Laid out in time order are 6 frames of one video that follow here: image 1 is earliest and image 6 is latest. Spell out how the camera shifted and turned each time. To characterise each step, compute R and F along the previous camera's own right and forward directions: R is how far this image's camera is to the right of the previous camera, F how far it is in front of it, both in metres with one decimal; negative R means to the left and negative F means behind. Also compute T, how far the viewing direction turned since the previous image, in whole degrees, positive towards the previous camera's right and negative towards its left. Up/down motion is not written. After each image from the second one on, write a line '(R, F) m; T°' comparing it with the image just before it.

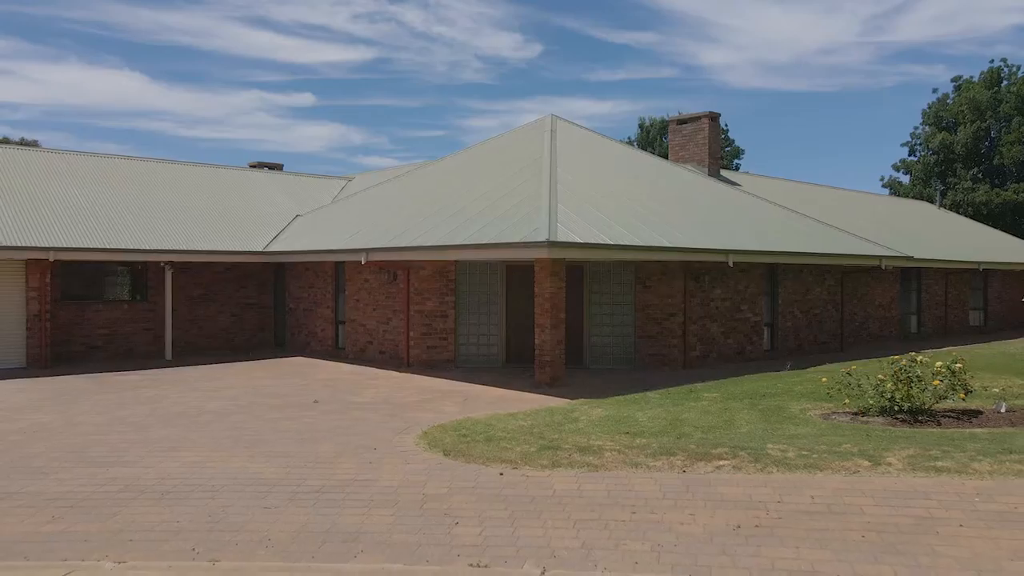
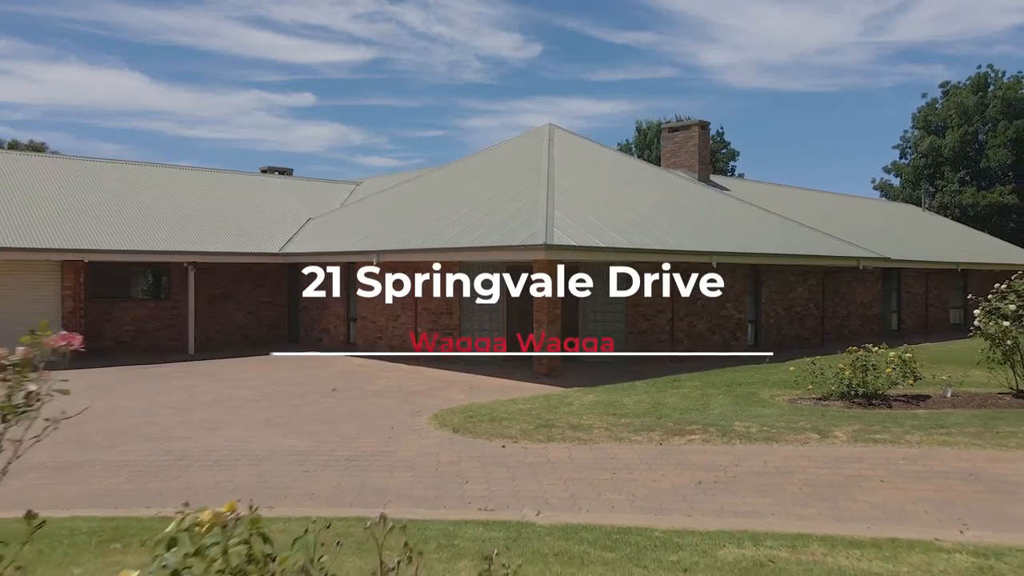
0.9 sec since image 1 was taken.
(0.0, -1.3) m; 0°
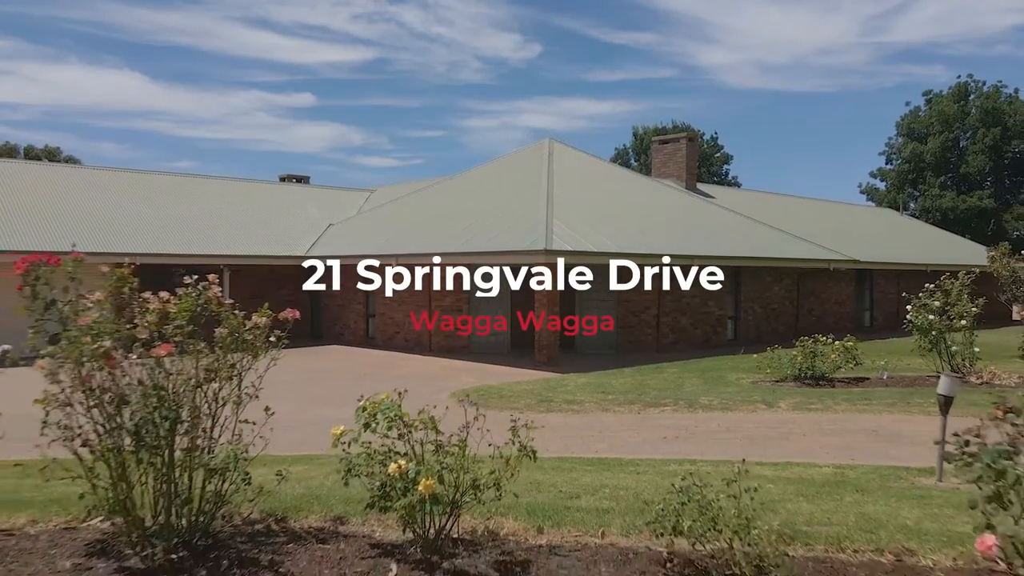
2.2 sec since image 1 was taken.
(-0.1, -2.2) m; 0°
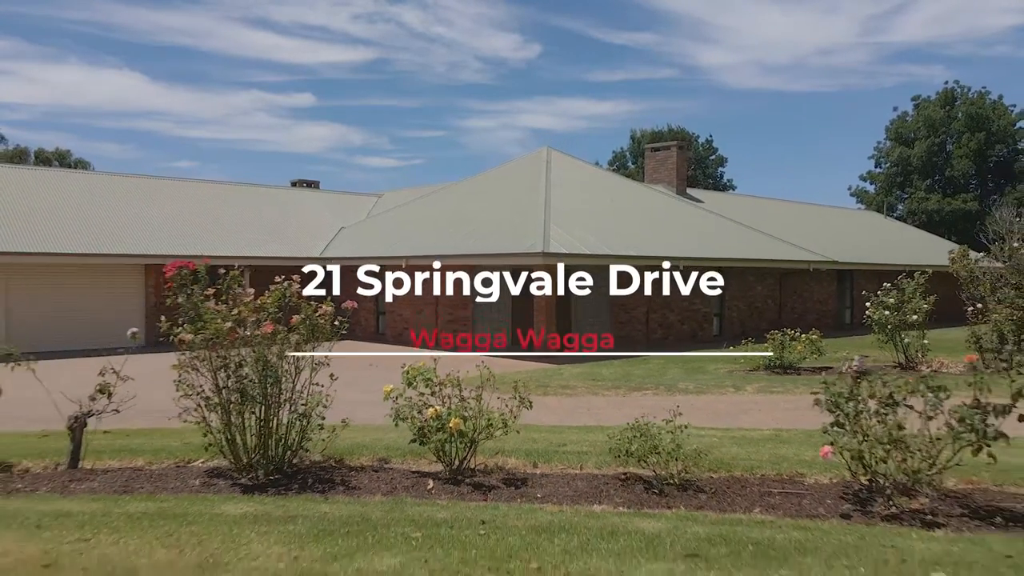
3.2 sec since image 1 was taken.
(0.0, -1.7) m; 0°
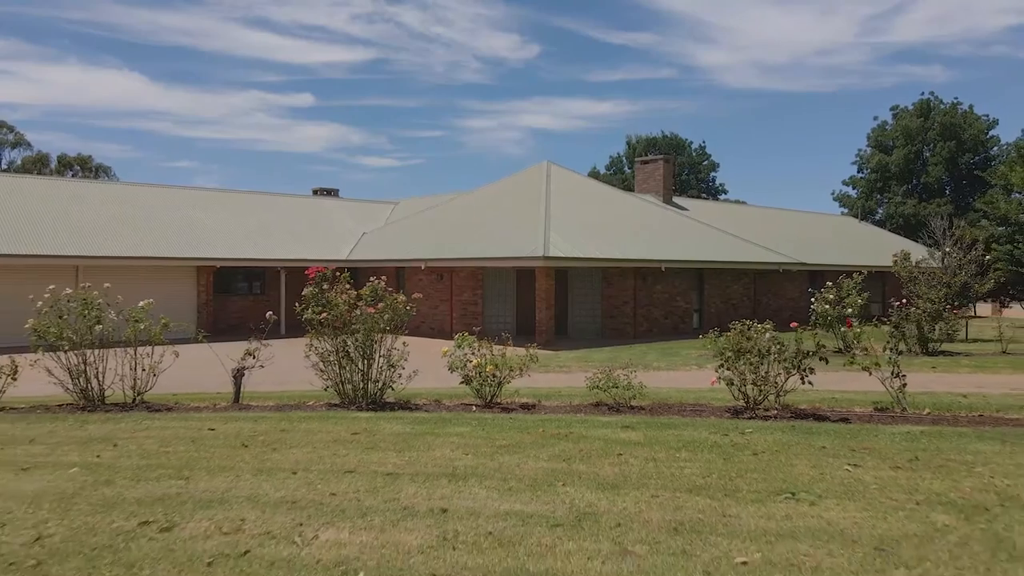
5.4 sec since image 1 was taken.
(-0.2, -3.3) m; 0°
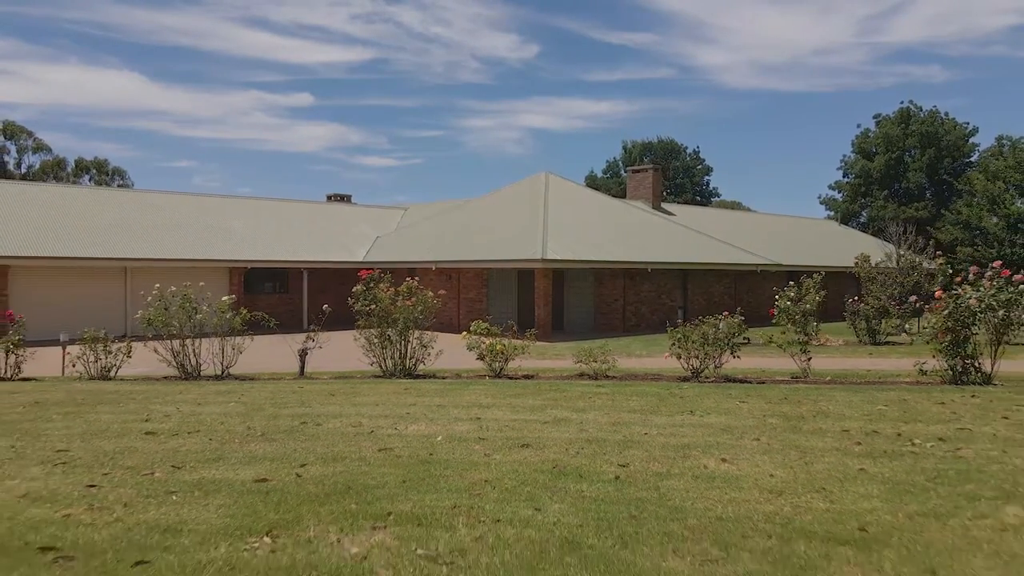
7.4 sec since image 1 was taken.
(-0.1, -2.7) m; 0°
